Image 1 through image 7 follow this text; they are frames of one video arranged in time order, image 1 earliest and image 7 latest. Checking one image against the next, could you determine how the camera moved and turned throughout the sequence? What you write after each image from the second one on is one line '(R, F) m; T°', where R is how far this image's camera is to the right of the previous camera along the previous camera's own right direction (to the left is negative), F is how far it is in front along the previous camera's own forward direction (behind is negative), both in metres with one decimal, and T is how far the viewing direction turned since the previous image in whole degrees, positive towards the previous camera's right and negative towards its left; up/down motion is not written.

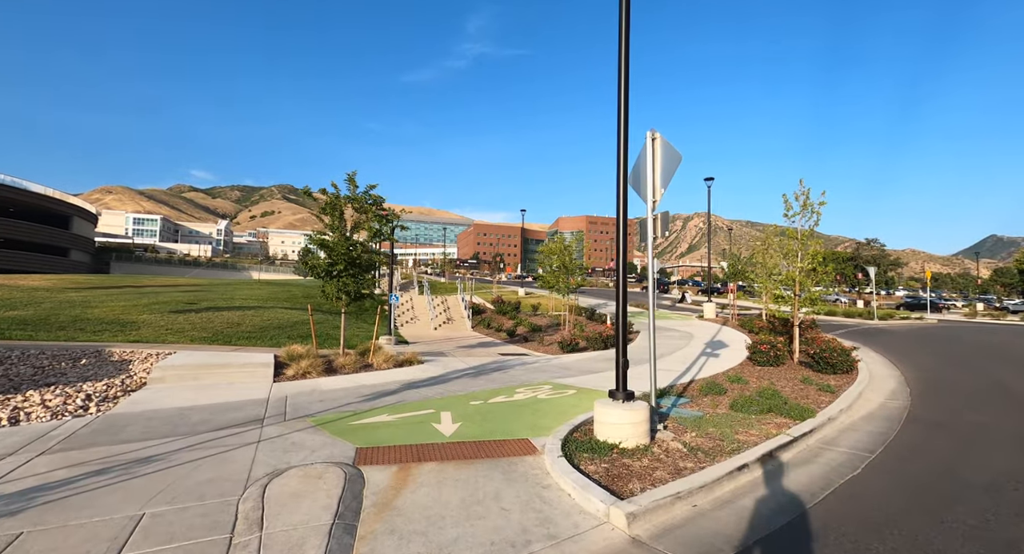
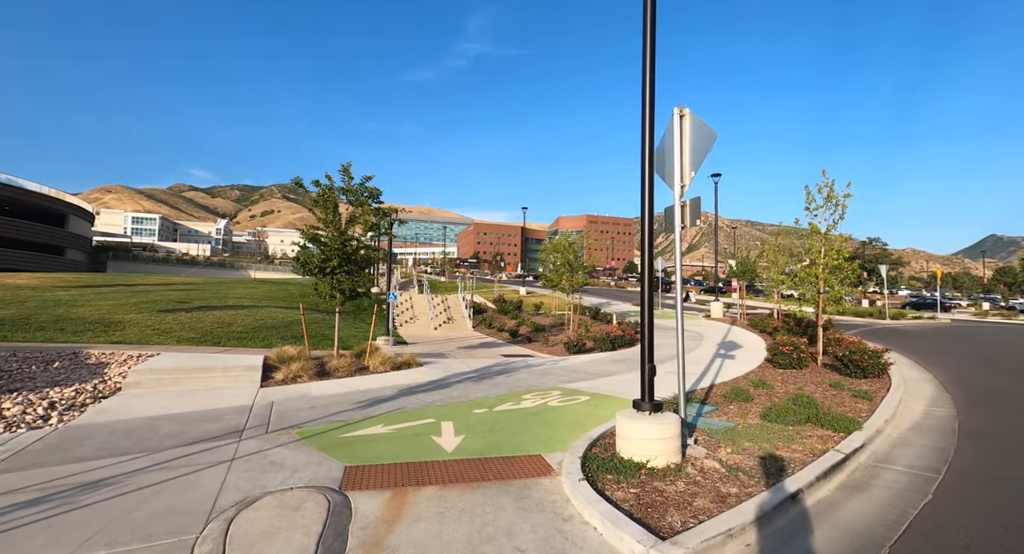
(-0.1, +0.7) m; 0°
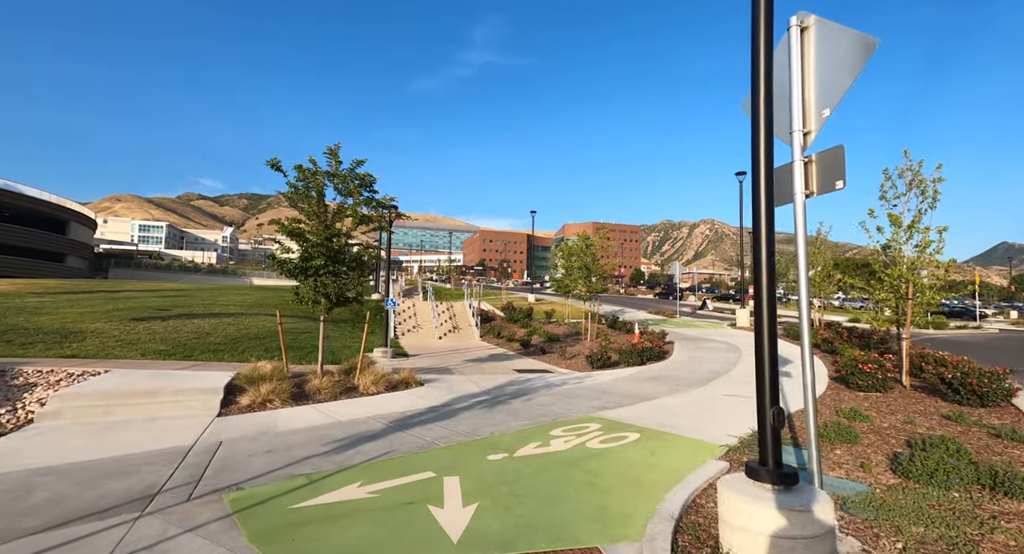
(-0.2, +1.8) m; -1°
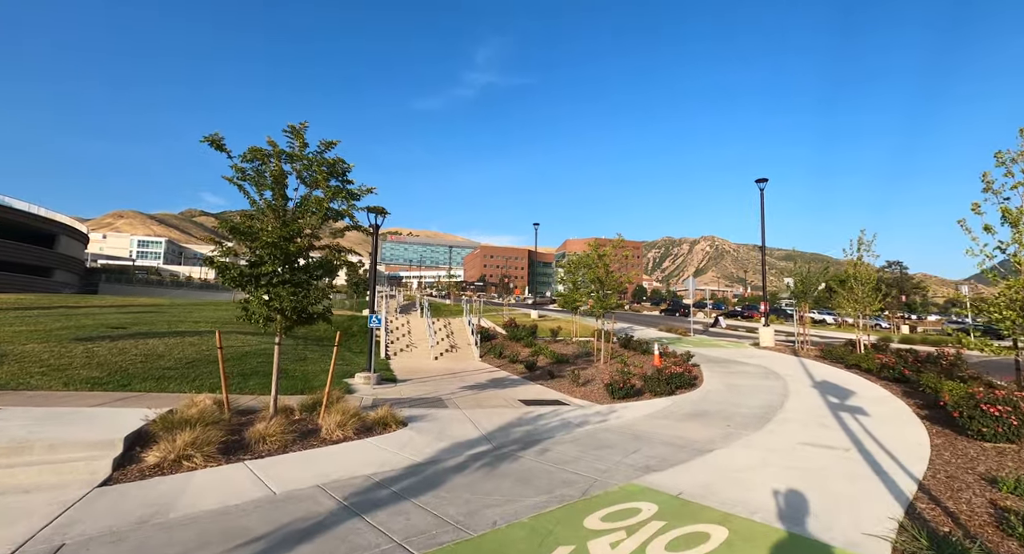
(-0.1, +2.0) m; 0°
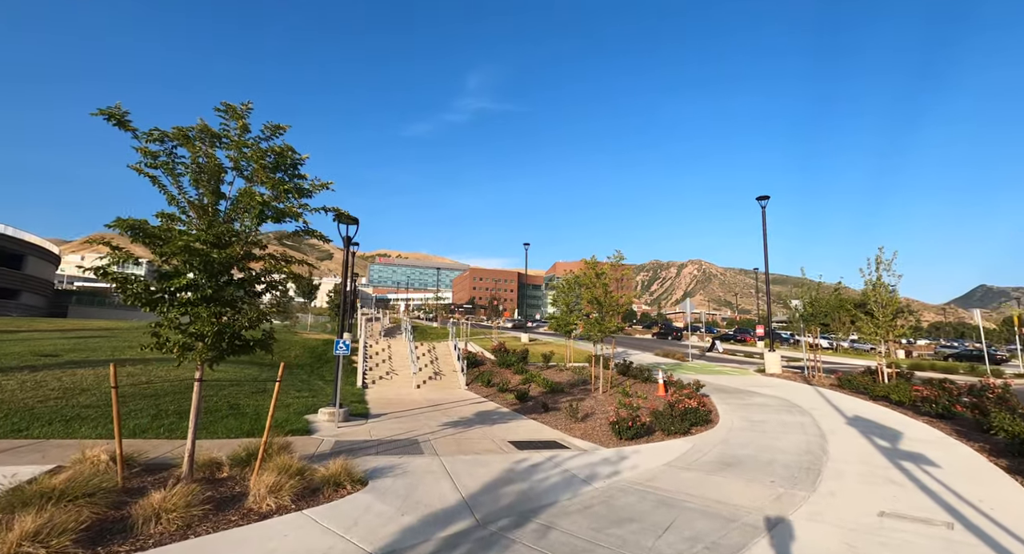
(0.0, +1.5) m; +1°
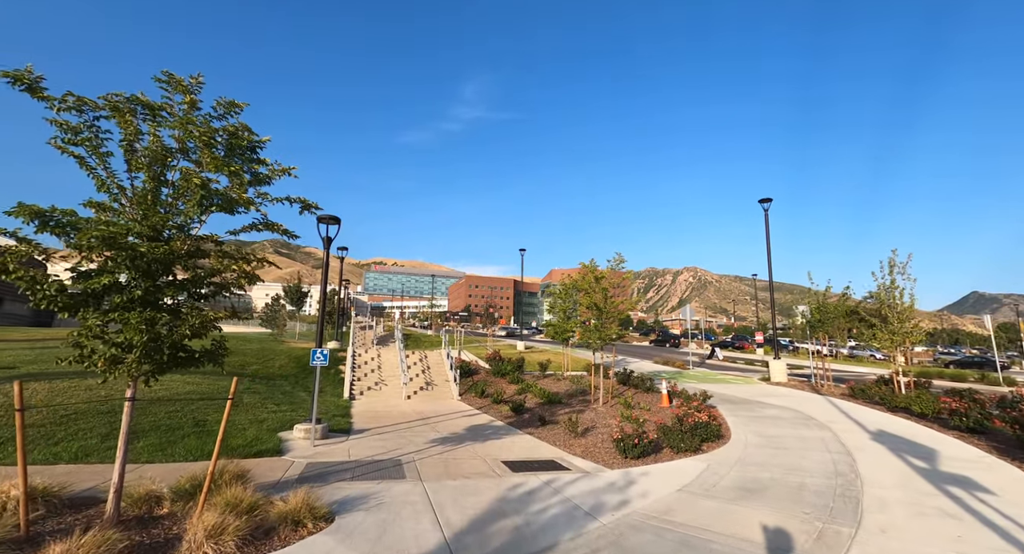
(0.0, +0.8) m; +1°
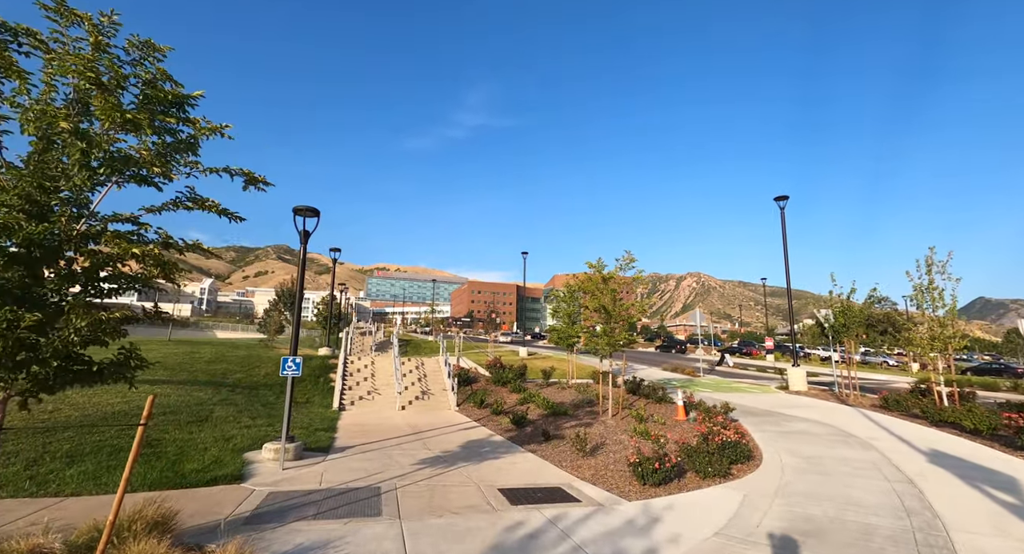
(+0.1, +1.2) m; 0°
